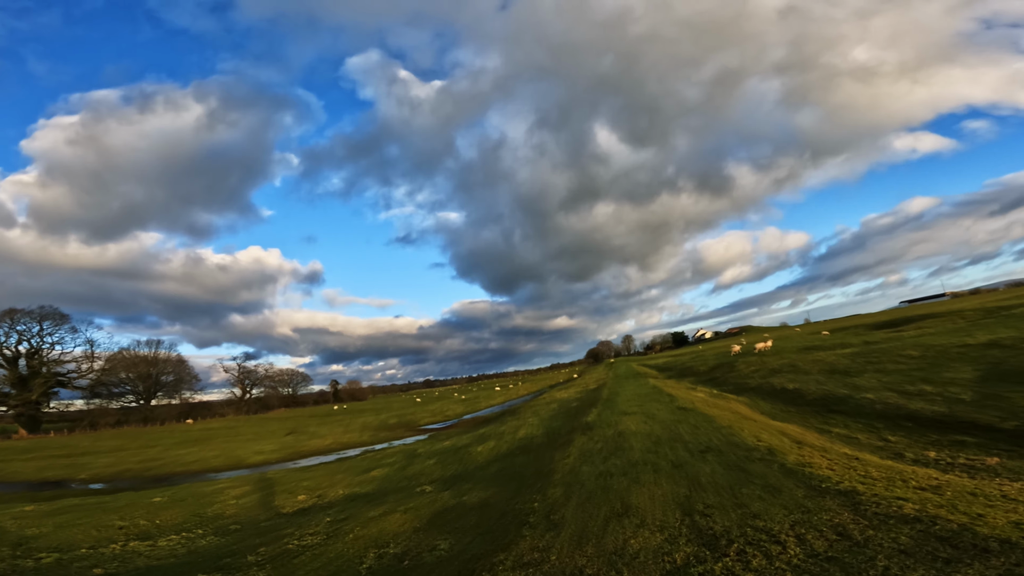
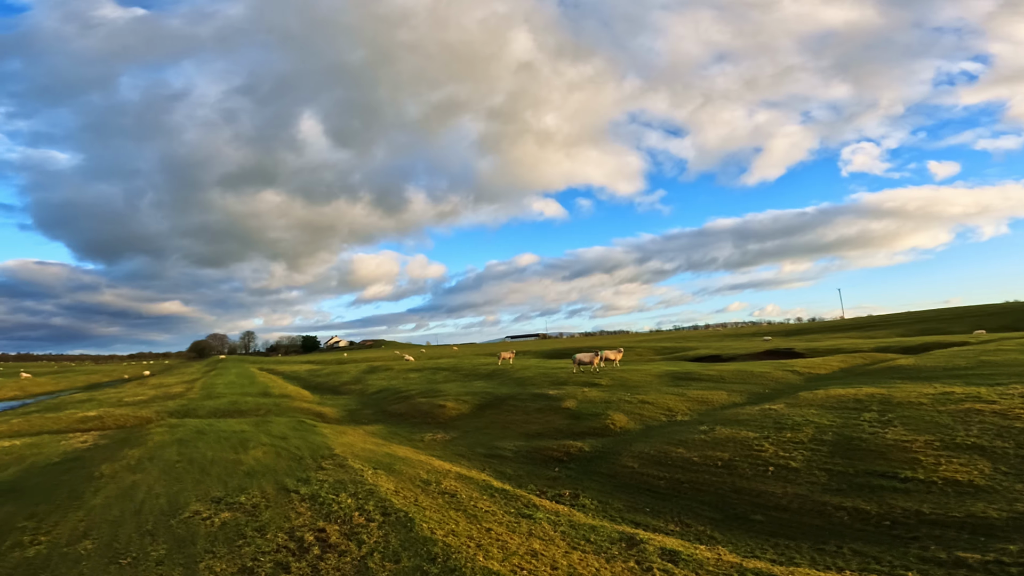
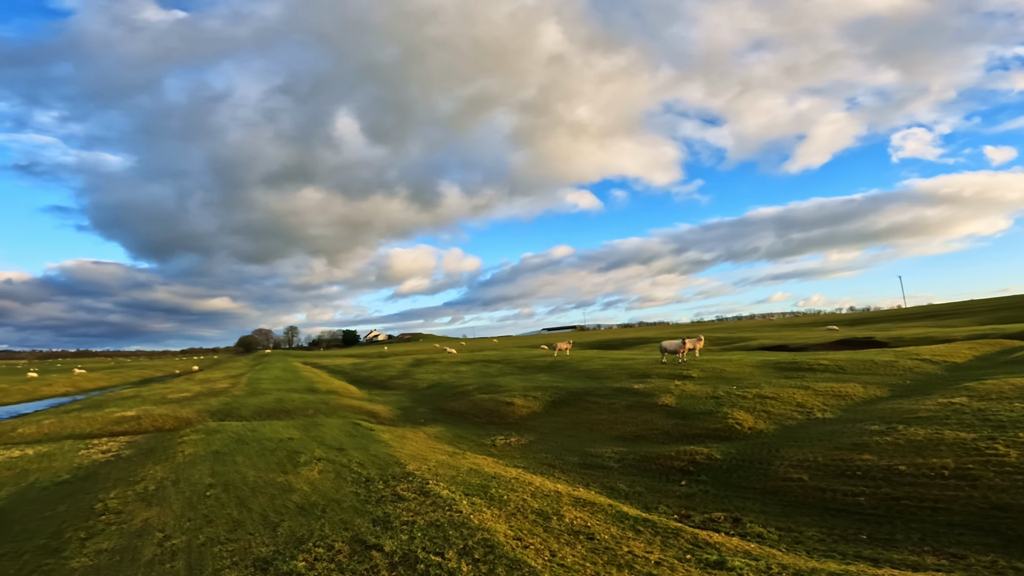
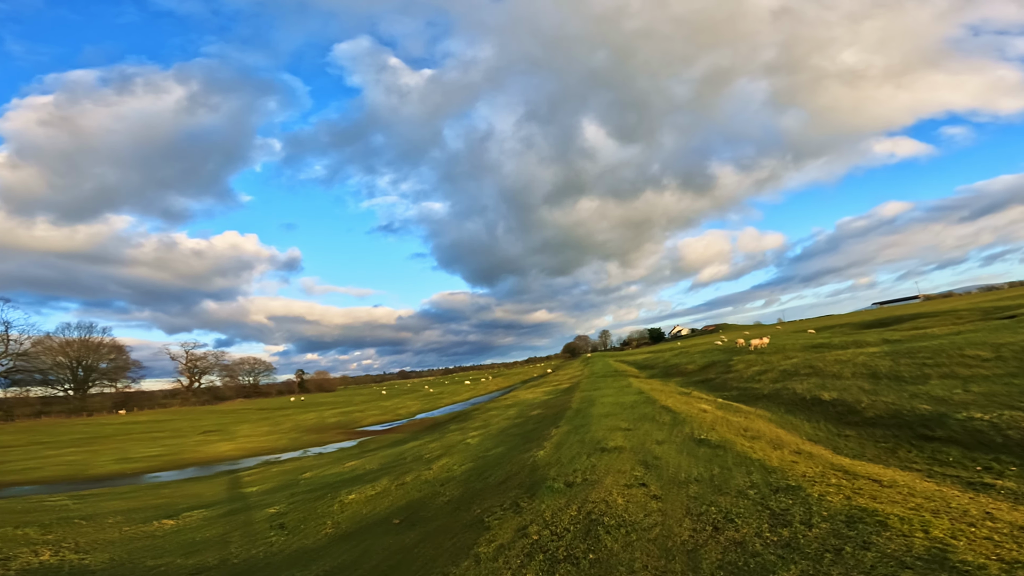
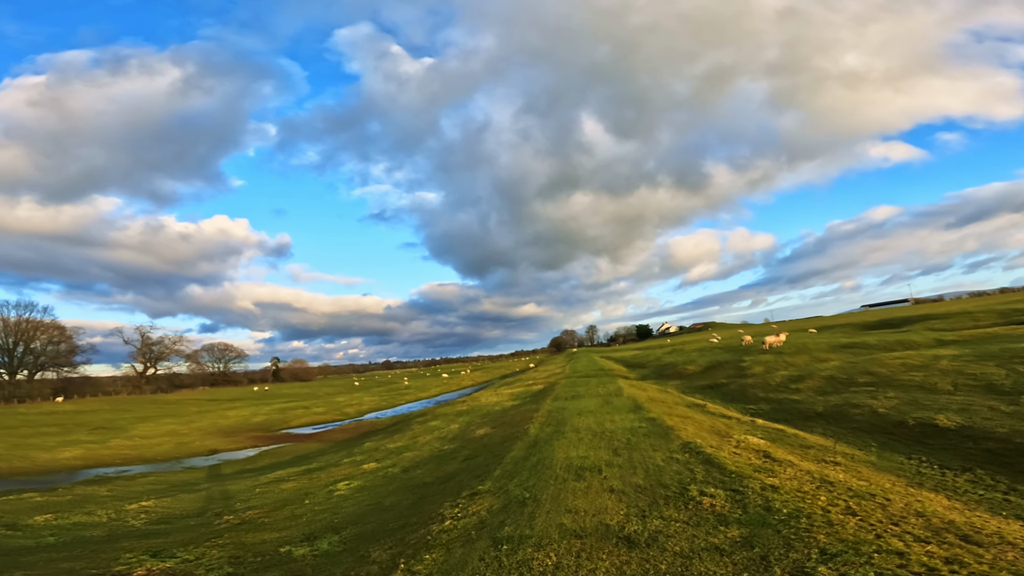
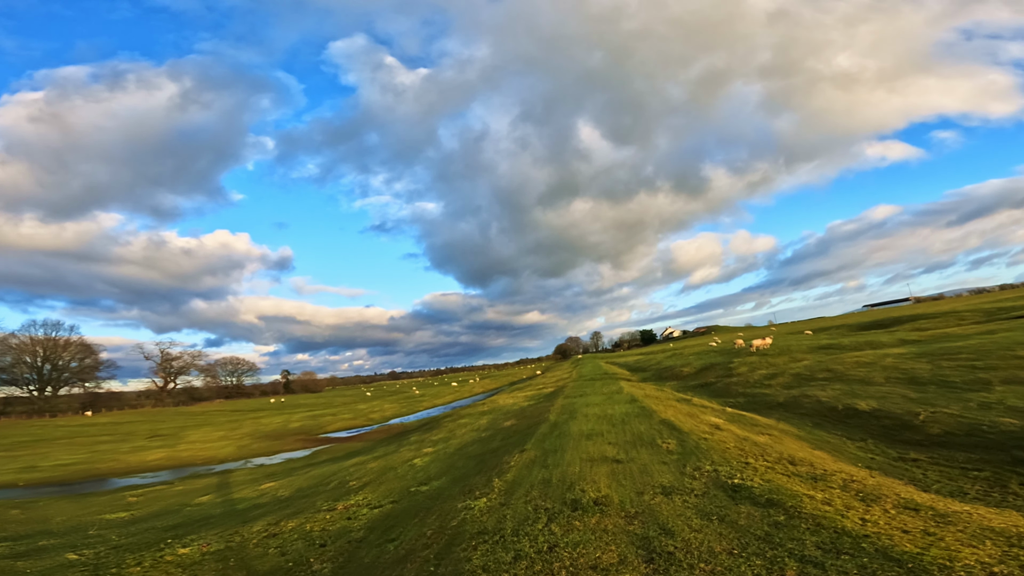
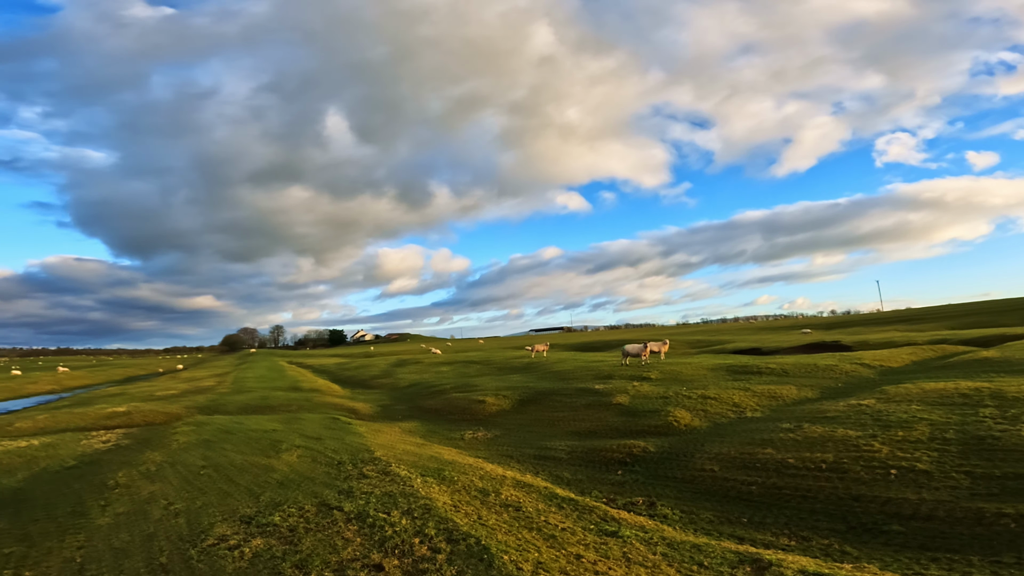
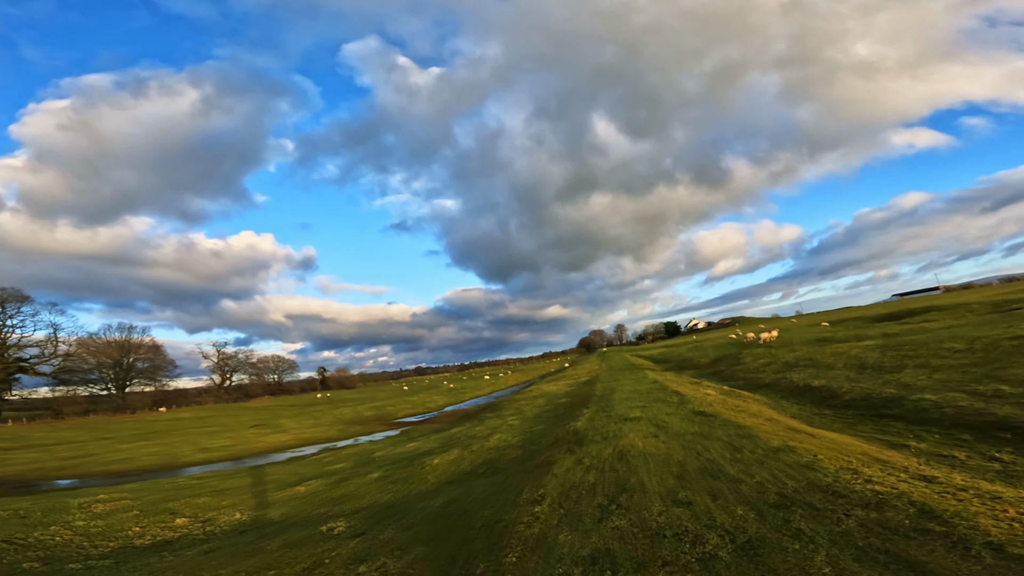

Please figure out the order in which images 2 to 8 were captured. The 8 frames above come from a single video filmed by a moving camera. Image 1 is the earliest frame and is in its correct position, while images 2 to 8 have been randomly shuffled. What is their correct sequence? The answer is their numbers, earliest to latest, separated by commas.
8, 4, 6, 5, 2, 7, 3
